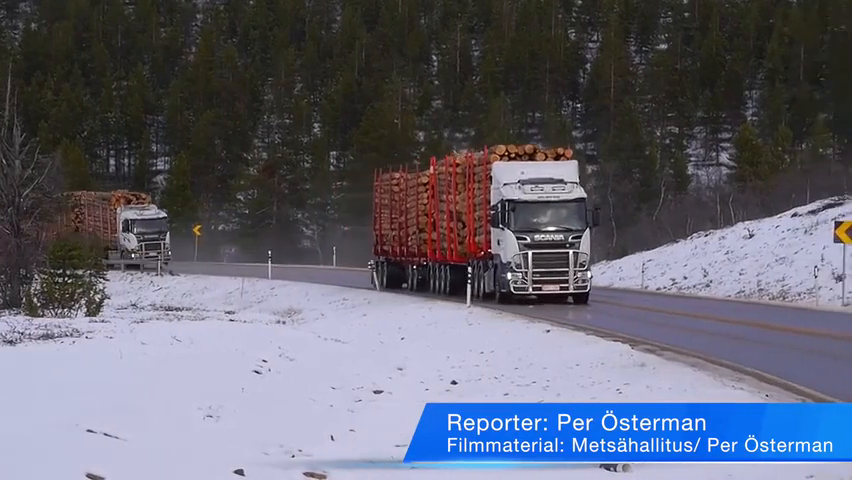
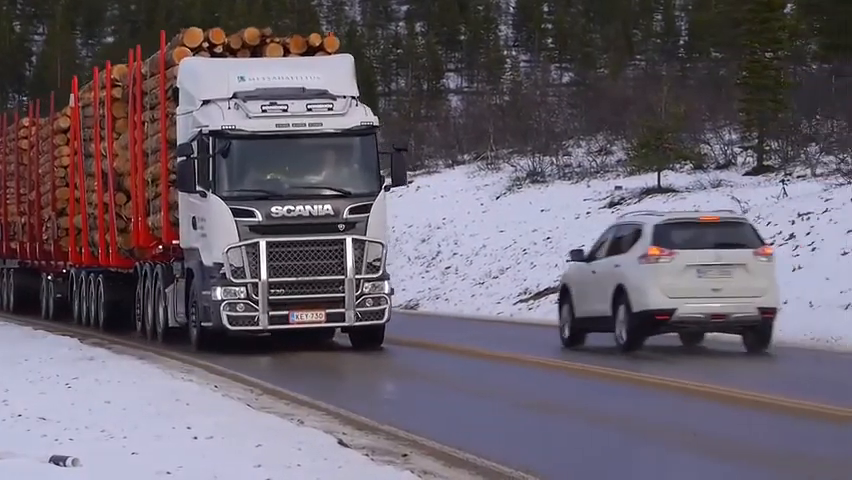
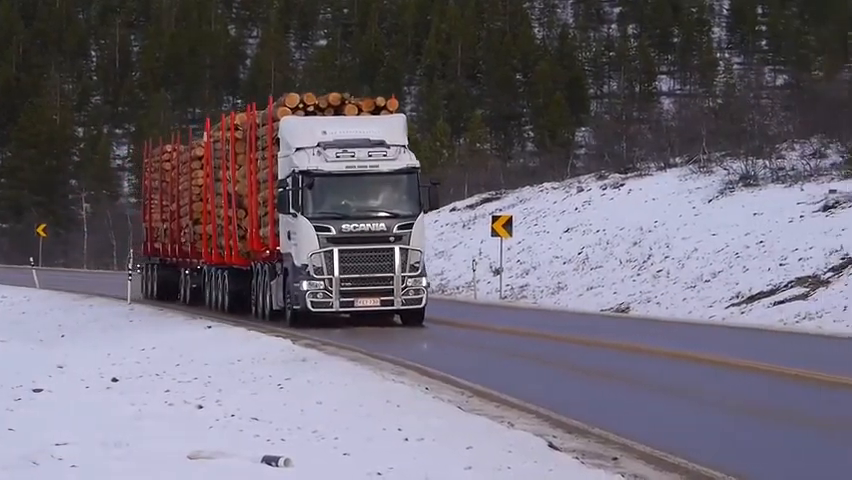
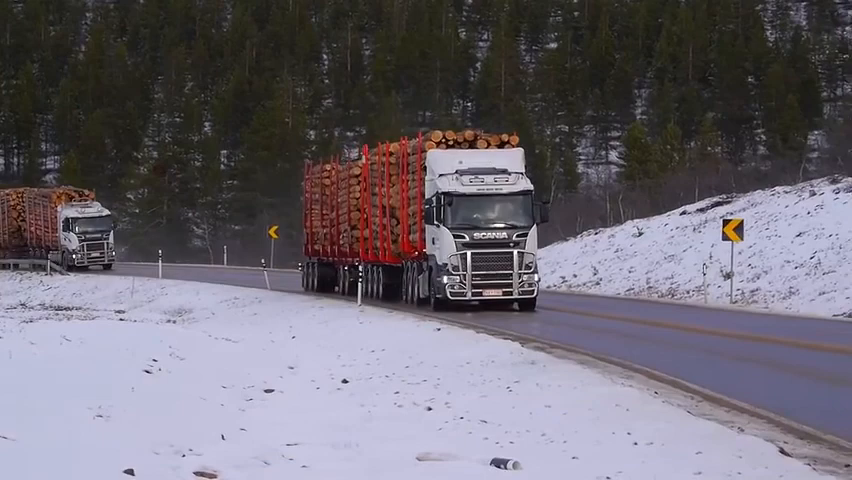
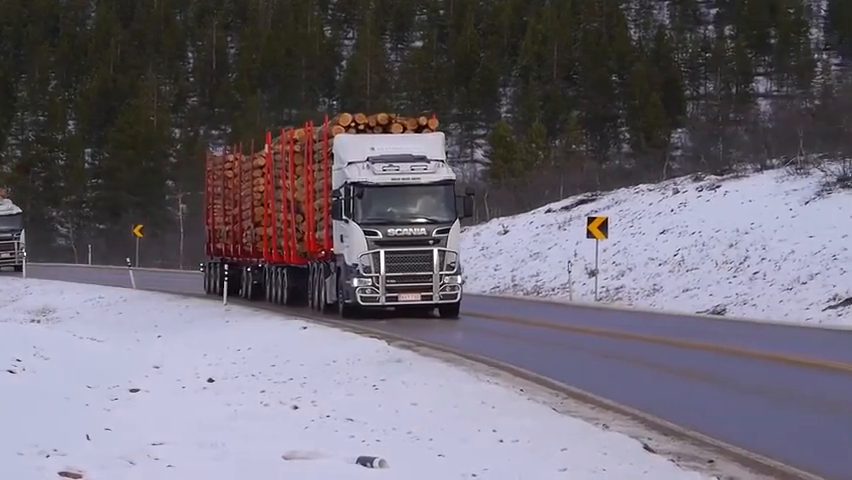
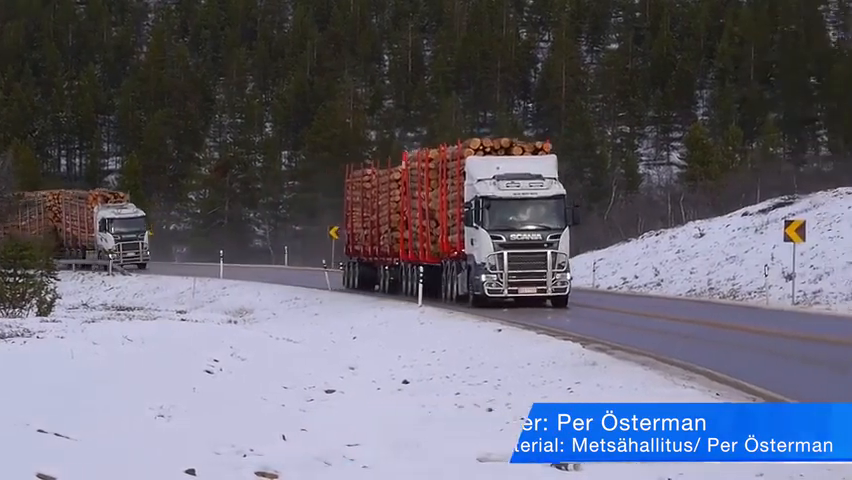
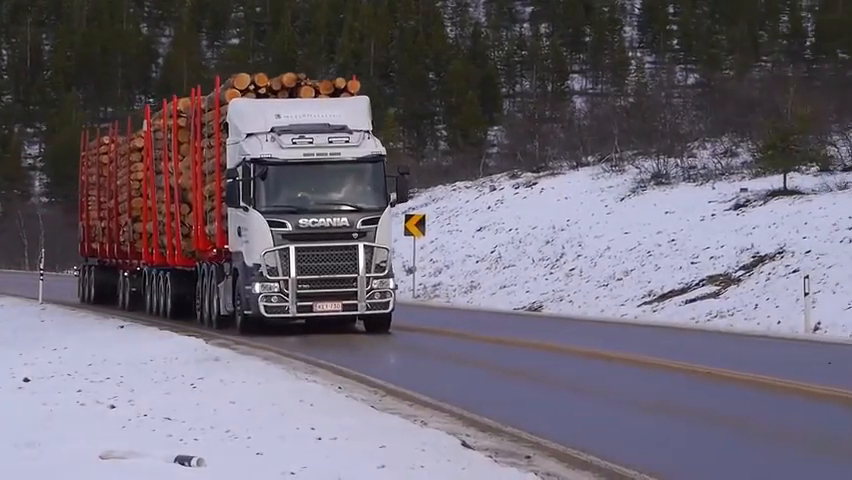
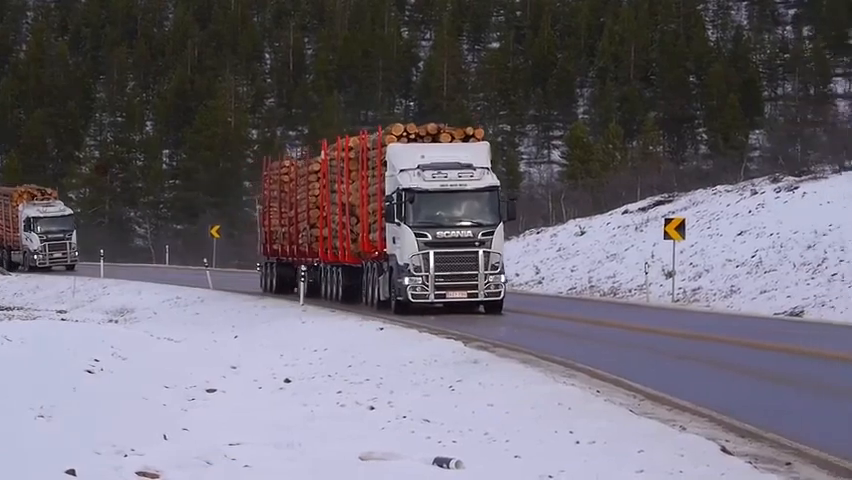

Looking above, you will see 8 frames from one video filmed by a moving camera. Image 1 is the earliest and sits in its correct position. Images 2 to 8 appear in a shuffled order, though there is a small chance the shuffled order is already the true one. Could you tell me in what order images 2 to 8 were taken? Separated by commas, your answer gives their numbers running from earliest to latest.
6, 4, 8, 5, 3, 7, 2
